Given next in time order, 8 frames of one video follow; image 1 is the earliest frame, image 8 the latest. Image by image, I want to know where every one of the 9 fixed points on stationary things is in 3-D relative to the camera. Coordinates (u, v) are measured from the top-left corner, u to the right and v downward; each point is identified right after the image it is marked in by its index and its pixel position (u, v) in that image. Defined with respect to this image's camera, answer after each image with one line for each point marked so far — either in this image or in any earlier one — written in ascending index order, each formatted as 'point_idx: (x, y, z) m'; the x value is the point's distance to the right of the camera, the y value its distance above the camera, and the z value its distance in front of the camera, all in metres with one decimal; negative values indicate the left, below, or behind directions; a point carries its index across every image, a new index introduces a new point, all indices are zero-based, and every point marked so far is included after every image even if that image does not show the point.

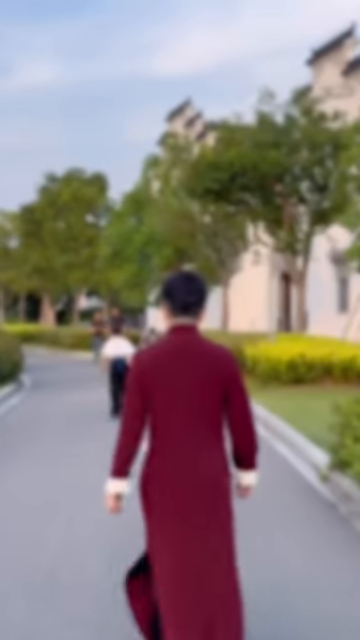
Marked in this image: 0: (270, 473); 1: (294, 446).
0: (+1.1, -1.9, +11.5) m
1: (+1.6, -1.8, +13.1) m
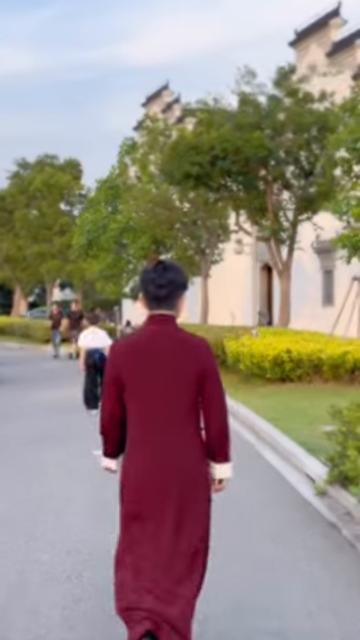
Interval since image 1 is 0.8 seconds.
0: (+0.8, -1.8, +10.1) m
1: (+1.3, -1.7, +11.7) m
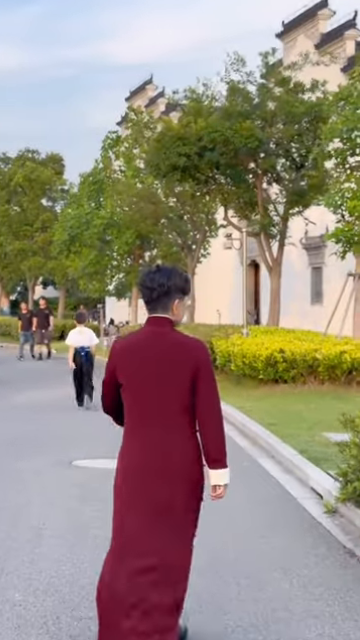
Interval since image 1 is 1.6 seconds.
0: (+0.7, -1.7, +9.1) m
1: (+1.2, -1.6, +10.8) m
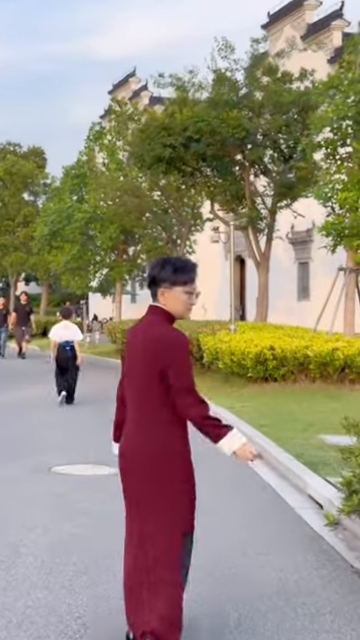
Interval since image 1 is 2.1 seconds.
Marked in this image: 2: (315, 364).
0: (+0.6, -1.7, +8.5) m
1: (+1.0, -1.6, +10.1) m
2: (+2.6, -0.8, +16.7) m
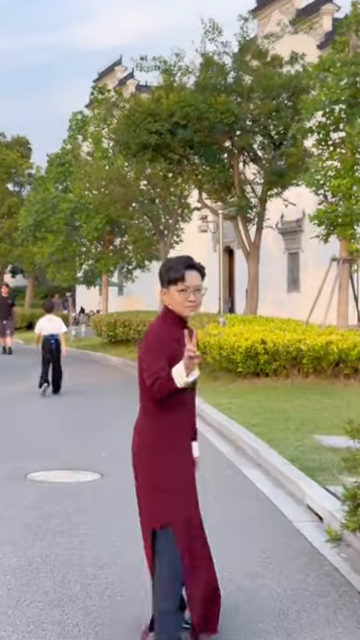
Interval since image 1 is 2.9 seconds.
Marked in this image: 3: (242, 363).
0: (+0.5, -1.6, +7.8) m
1: (+0.9, -1.5, +9.4) m
2: (+2.4, -0.7, +16.0) m
3: (+1.2, -0.8, +16.5) m
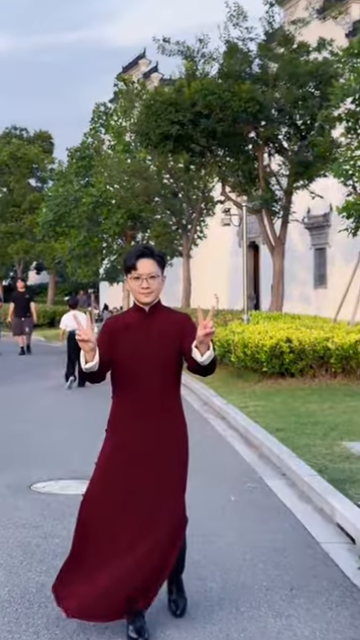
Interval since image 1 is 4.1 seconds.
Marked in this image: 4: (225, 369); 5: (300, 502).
0: (+0.6, -1.6, +7.0) m
1: (+1.1, -1.5, +8.7) m
2: (+2.7, -0.7, +15.2) m
3: (+1.6, -0.8, +15.7) m
4: (+0.9, -1.1, +18.7) m
5: (+1.1, -1.6, +7.6) m
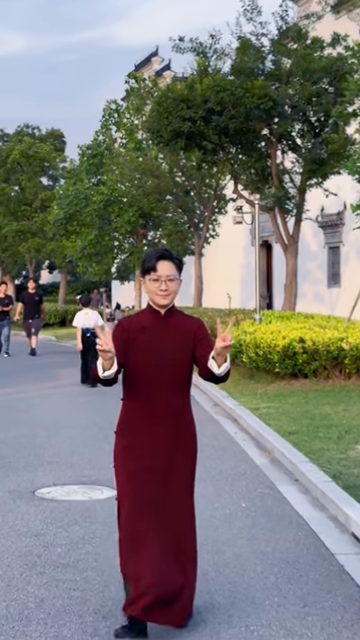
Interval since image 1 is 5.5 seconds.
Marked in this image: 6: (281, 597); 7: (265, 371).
0: (+0.7, -1.6, +6.7) m
1: (+1.2, -1.5, +8.4) m
2: (+2.9, -0.6, +14.9) m
3: (+1.8, -0.8, +15.4) m
4: (+1.2, -1.1, +18.4) m
5: (+1.1, -1.6, +7.3) m
6: (+0.6, -1.7, +5.2) m
7: (+1.6, -1.0, +16.6) m
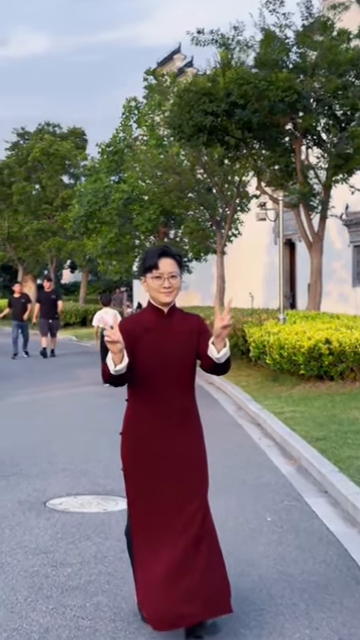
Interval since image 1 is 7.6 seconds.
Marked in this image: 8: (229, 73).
0: (+0.8, -1.6, +6.2) m
1: (+1.3, -1.5, +7.8) m
2: (+3.3, -0.7, +14.3) m
3: (+2.1, -0.8, +14.9) m
4: (+1.6, -1.0, +17.9) m
5: (+1.3, -1.6, +6.7) m
6: (+0.7, -1.7, +4.7) m
7: (+2.0, -1.0, +16.0) m
8: (+1.1, +5.6, +19.6) m
